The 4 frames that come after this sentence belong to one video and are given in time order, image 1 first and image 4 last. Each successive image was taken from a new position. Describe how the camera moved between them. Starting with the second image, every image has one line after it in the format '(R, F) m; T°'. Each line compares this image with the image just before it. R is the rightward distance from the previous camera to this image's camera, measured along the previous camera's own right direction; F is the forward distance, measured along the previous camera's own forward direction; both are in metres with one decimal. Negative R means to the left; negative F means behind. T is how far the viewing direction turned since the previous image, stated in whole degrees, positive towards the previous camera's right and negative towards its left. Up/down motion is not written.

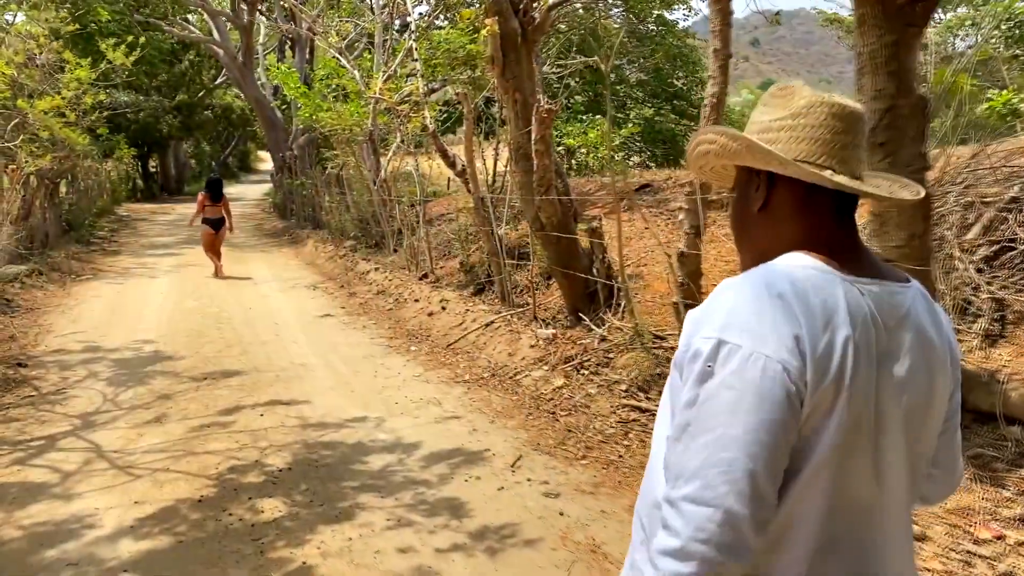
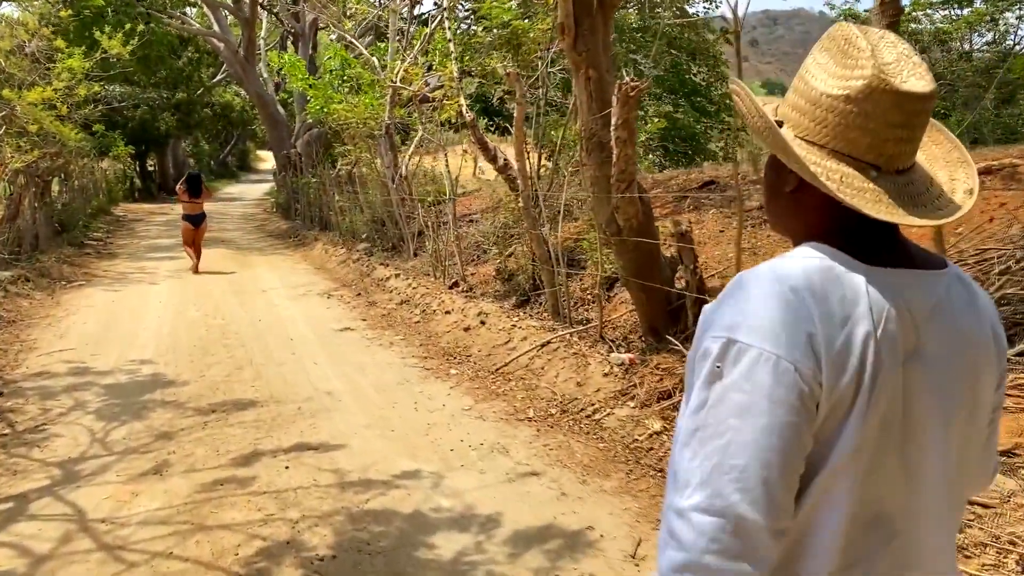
(-0.5, +1.1) m; 0°
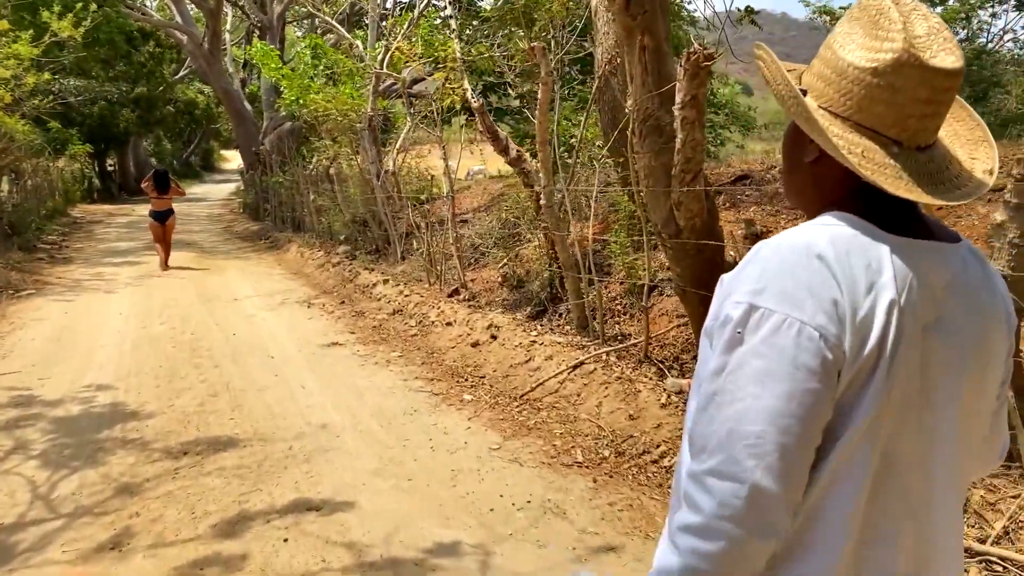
(-0.4, +1.0) m; +2°
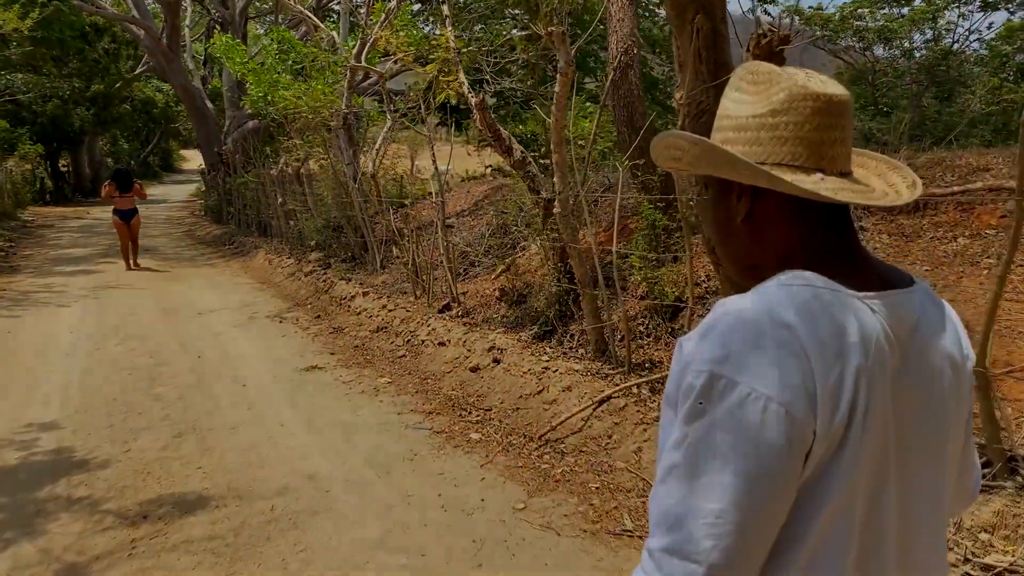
(-0.3, +0.8) m; +2°
